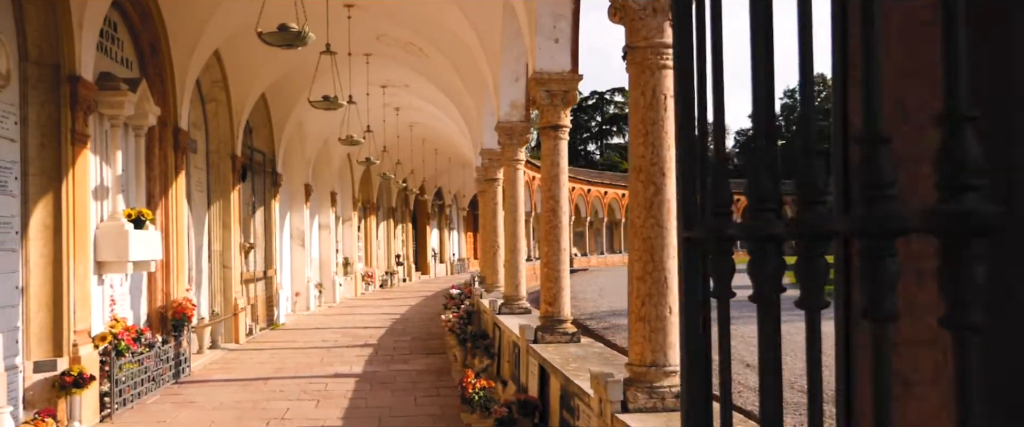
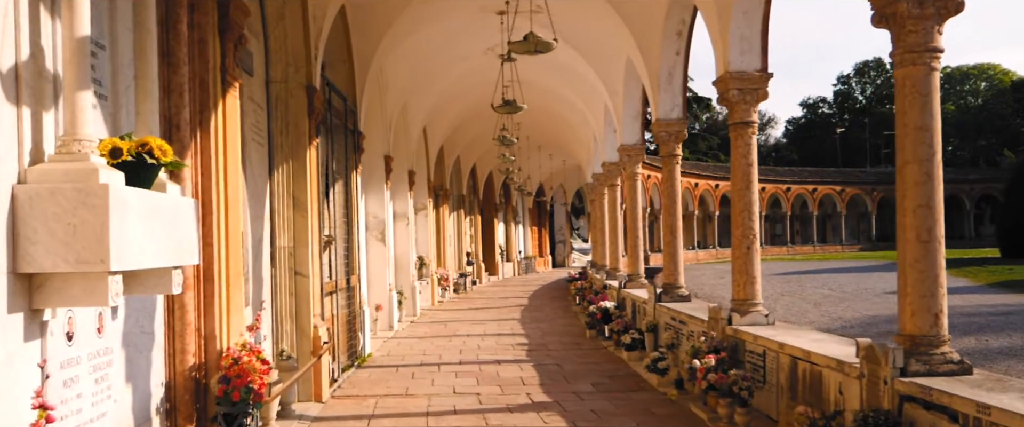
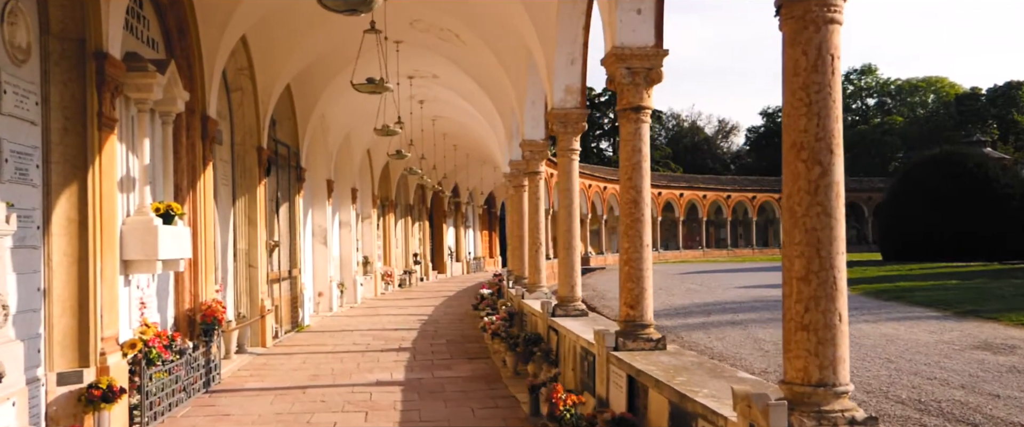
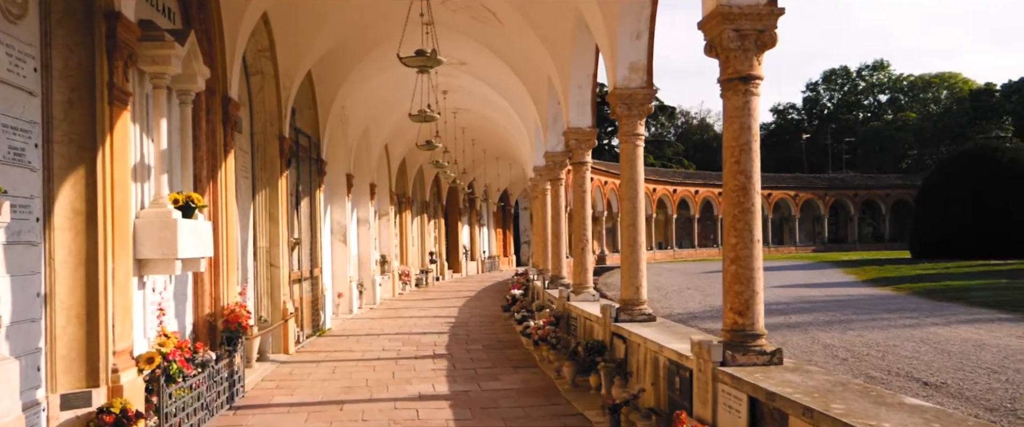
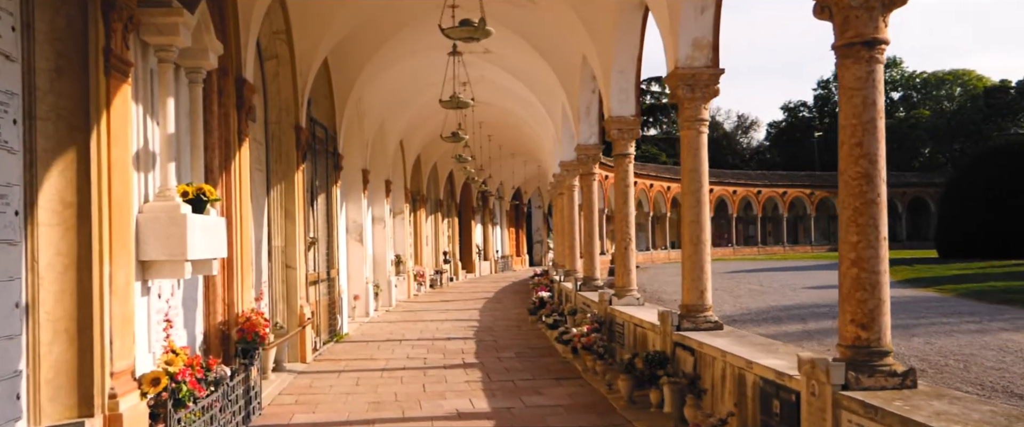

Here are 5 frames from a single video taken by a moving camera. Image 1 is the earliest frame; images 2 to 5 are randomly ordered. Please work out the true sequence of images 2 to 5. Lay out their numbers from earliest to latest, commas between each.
3, 4, 5, 2
